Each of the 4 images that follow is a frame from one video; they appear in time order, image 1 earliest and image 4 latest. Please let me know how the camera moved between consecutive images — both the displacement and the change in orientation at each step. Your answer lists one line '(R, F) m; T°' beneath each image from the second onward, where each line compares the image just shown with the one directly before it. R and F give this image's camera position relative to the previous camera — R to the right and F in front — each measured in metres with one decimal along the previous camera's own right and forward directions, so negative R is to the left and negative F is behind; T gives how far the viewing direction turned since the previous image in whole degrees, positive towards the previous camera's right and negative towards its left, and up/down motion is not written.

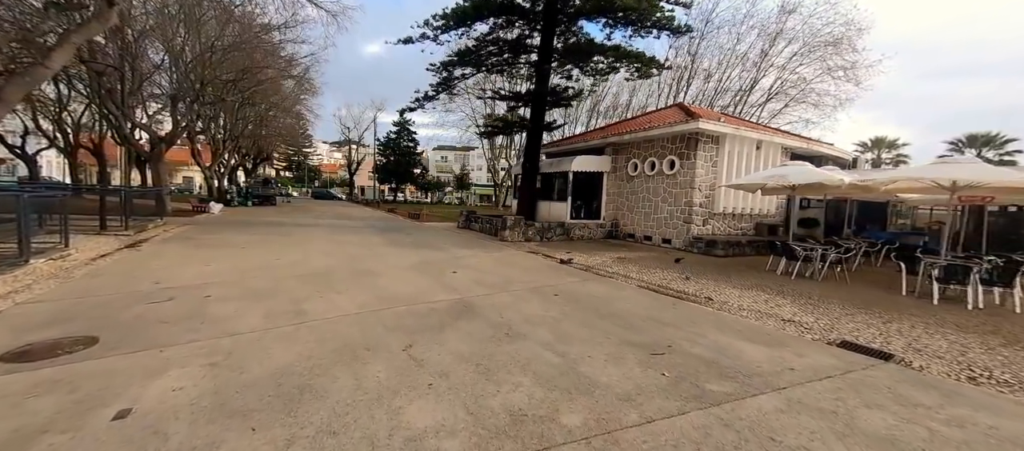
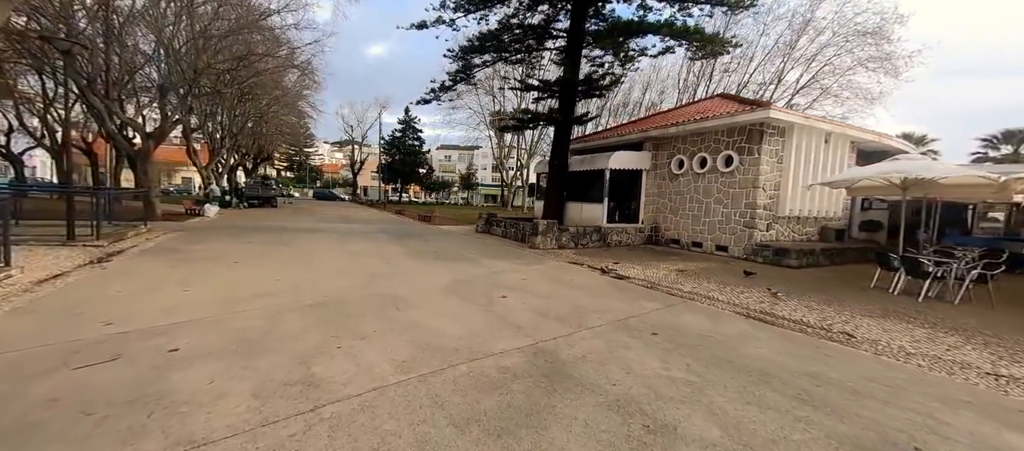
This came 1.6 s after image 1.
(-0.9, +1.6) m; 0°
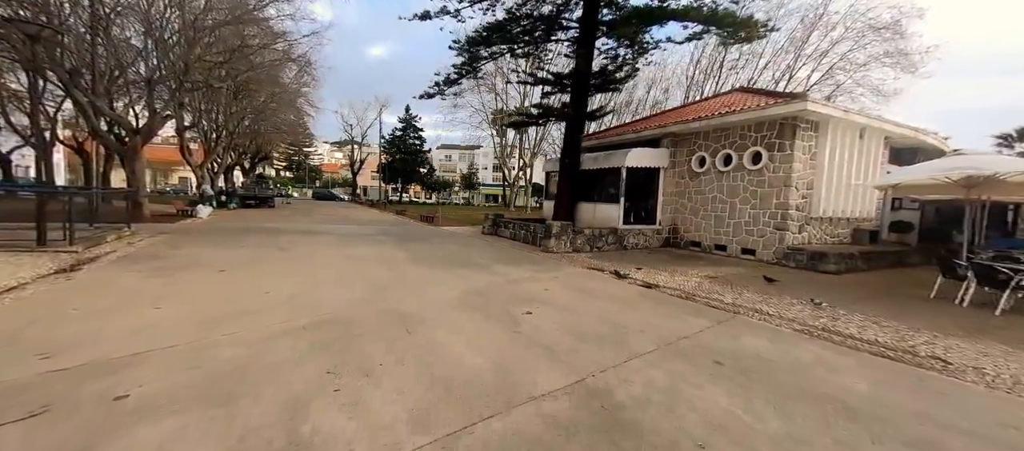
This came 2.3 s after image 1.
(-0.3, +0.8) m; 0°
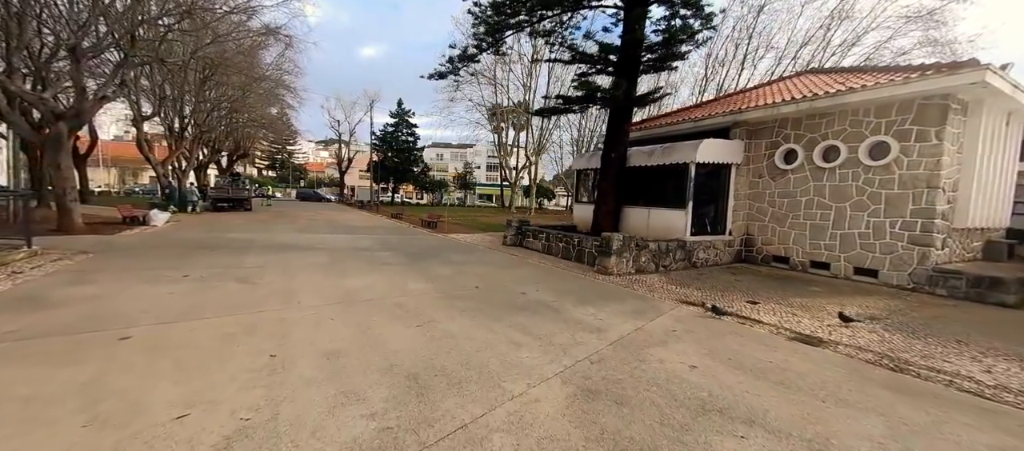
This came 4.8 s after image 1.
(-1.3, +2.7) m; +2°
